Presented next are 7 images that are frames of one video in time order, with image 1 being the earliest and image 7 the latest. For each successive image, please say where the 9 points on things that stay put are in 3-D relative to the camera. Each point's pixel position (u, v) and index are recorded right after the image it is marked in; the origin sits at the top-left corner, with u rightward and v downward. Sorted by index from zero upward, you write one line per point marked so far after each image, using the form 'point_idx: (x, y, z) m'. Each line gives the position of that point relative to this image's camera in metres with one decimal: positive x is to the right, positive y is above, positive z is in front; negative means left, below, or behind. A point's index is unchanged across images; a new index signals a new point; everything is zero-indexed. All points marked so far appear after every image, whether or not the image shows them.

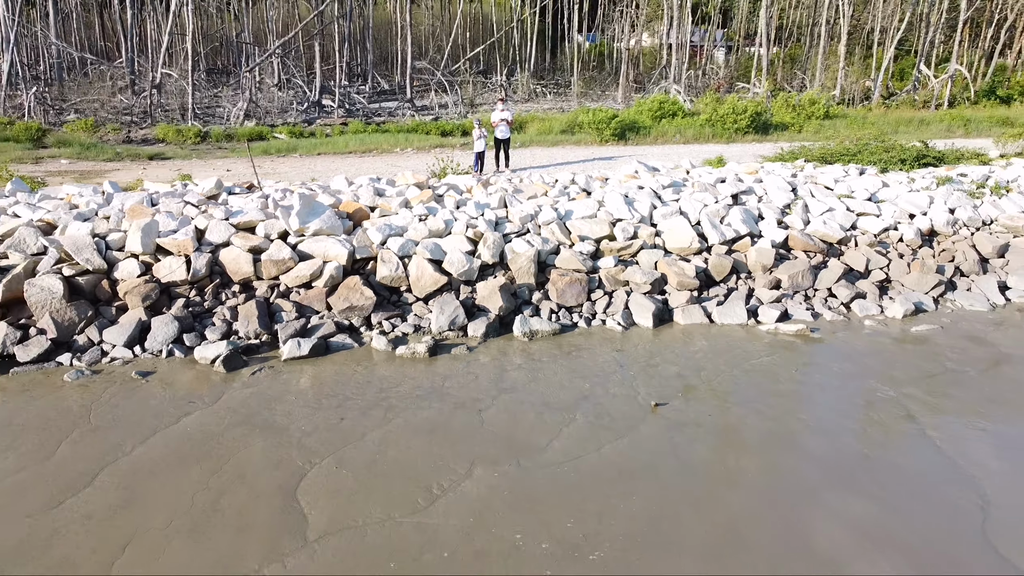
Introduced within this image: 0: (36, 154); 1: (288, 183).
0: (-4.9, +1.4, +8.4) m
1: (-1.7, +0.8, +6.3) m
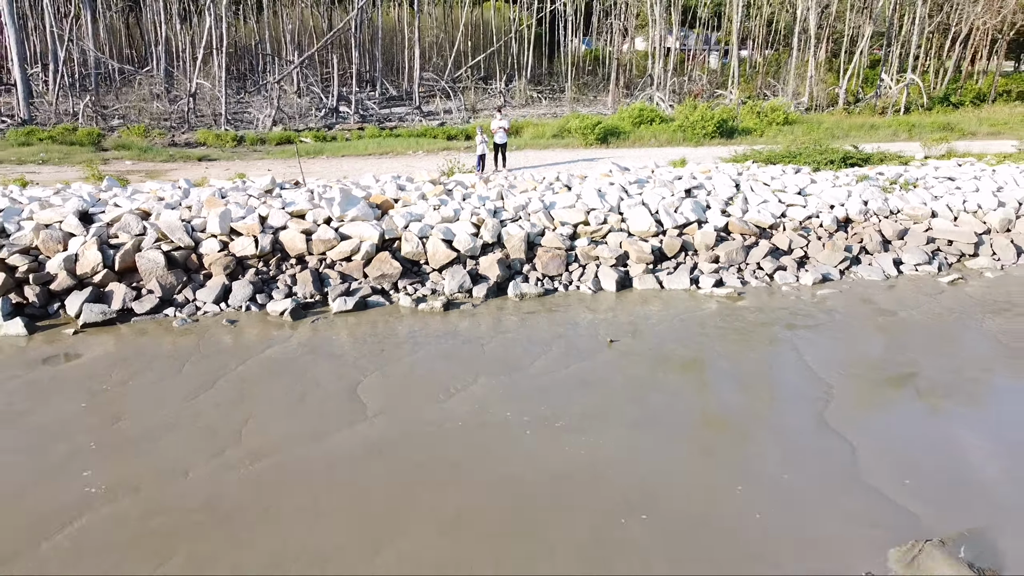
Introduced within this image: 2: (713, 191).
0: (-5.0, +1.6, +9.9) m
1: (-1.8, +1.0, +7.8) m
2: (+1.9, +0.9, +7.6) m
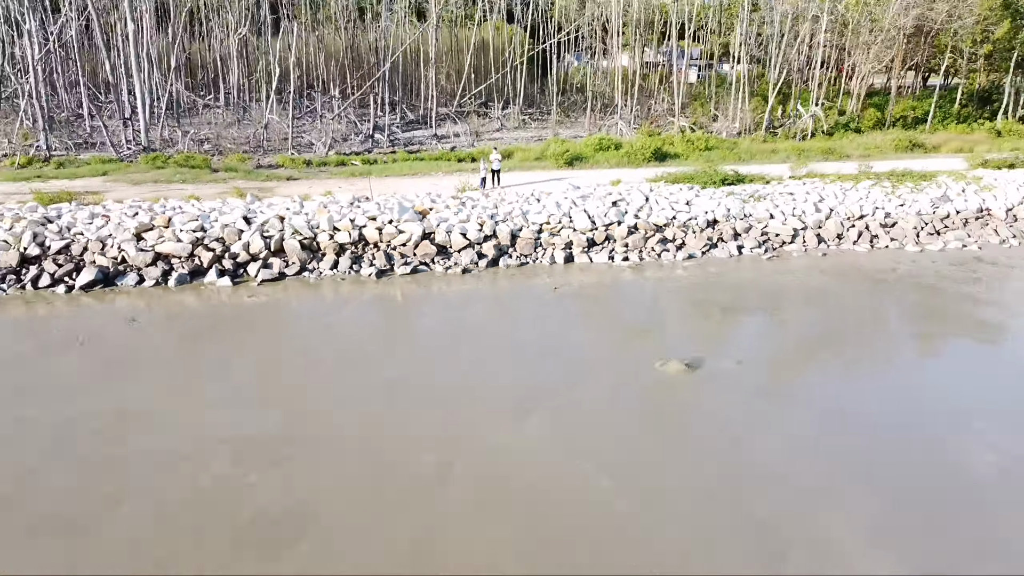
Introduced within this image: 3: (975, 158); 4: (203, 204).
0: (-5.1, +2.0, +14.1) m
1: (-1.9, +1.3, +12.0) m
2: (+1.8, +1.3, +11.8) m
3: (+8.8, +2.5, +15.5) m
4: (-4.4, +1.2, +11.4) m
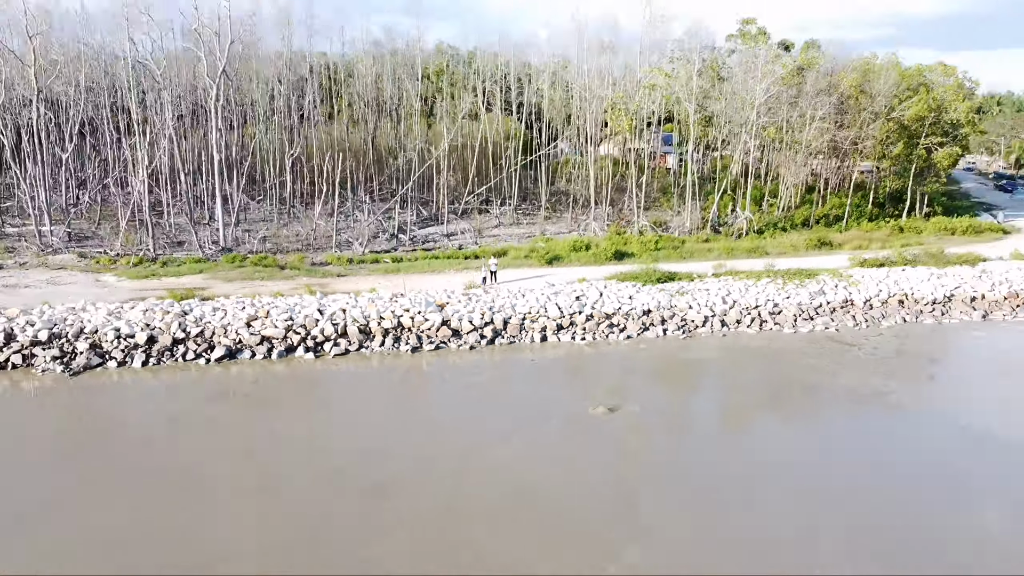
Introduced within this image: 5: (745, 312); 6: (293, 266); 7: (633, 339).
0: (-5.3, +0.3, +18.9) m
1: (-2.0, -0.1, +16.8) m
2: (+1.6, -0.2, +16.5) m
3: (+8.7, +0.8, +20.3) m
4: (-4.5, -0.3, +16.1) m
5: (+4.8, -0.5, +16.4) m
6: (-5.3, +0.5, +19.6) m
7: (+2.3, -1.0, +15.4) m
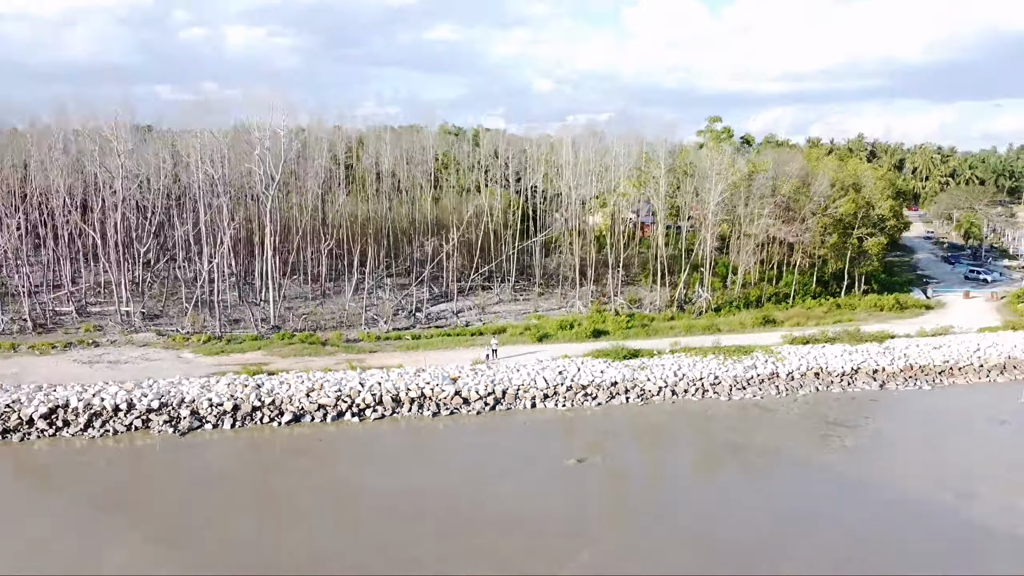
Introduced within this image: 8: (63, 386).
0: (-5.3, -1.8, +23.5) m
1: (-2.1, -2.1, +21.4) m
2: (+1.5, -2.2, +21.2) m
3: (+8.6, -1.4, +24.9) m
4: (-4.6, -2.2, +20.7) m
5: (+4.7, -2.5, +21.0) m
6: (-5.4, -1.7, +24.2) m
7: (+2.2, -2.9, +20.0) m
8: (-11.1, -2.4, +19.9) m
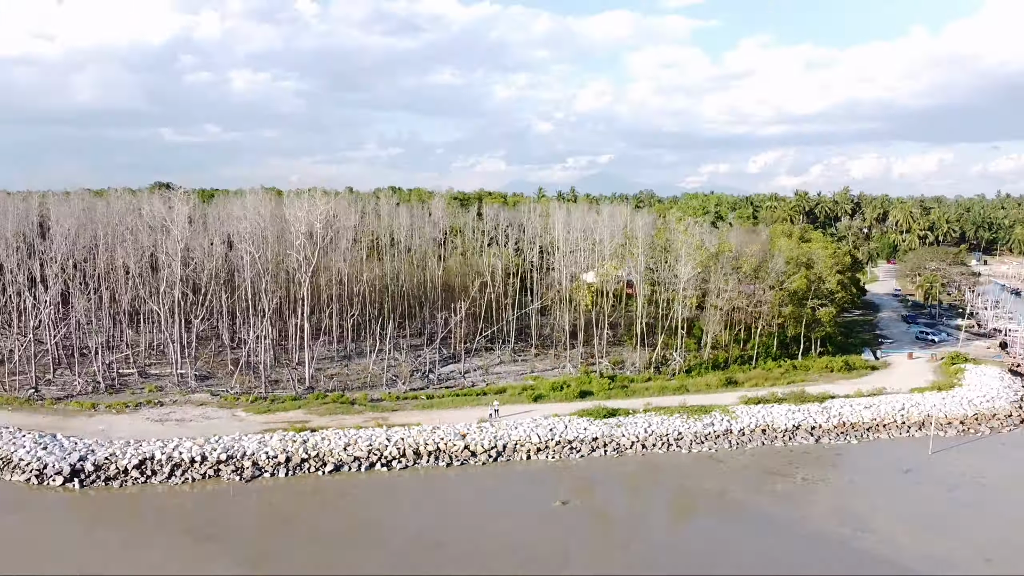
0: (-5.4, -4.2, +28.1) m
1: (-2.2, -4.4, +25.9) m
2: (+1.5, -4.5, +25.7) m
3: (+8.6, -3.9, +29.5) m
4: (-4.6, -4.5, +25.2) m
5: (+4.6, -4.7, +25.4) m
6: (-5.4, -4.1, +28.8) m
7: (+2.2, -5.1, +24.5) m
8: (-11.1, -4.6, +24.4) m
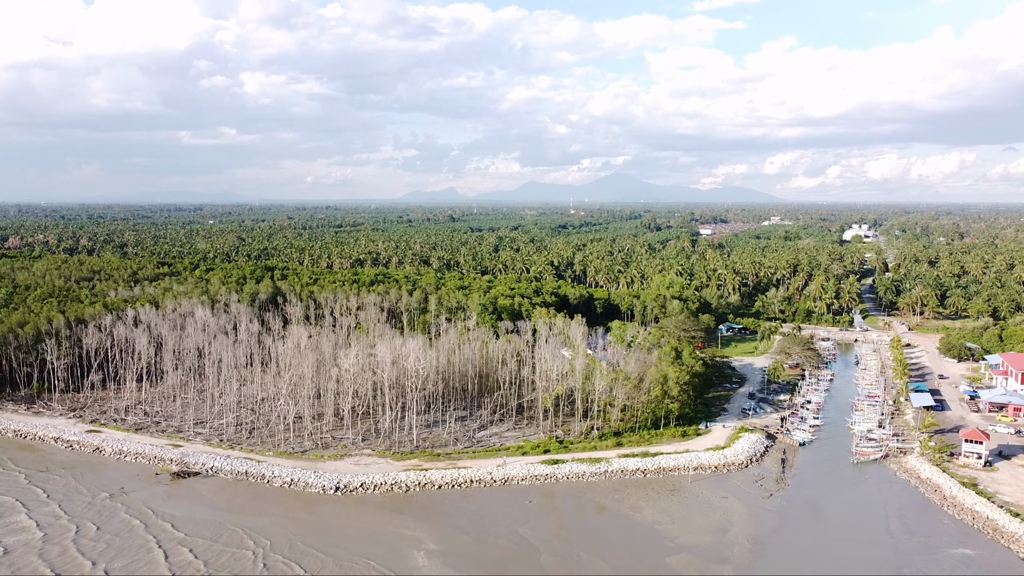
0: (-5.4, -13.1, +61.8) m
1: (-2.2, -13.3, +59.5) m
2: (+1.5, -13.4, +59.2) m
3: (+8.6, -12.8, +62.9) m
4: (-4.7, -13.4, +58.9) m
5: (+4.6, -13.7, +59.0) m
6: (-5.4, -13.0, +62.5) m
7: (+2.1, -14.0, +58.0) m
8: (-11.2, -13.5, +58.2) m
